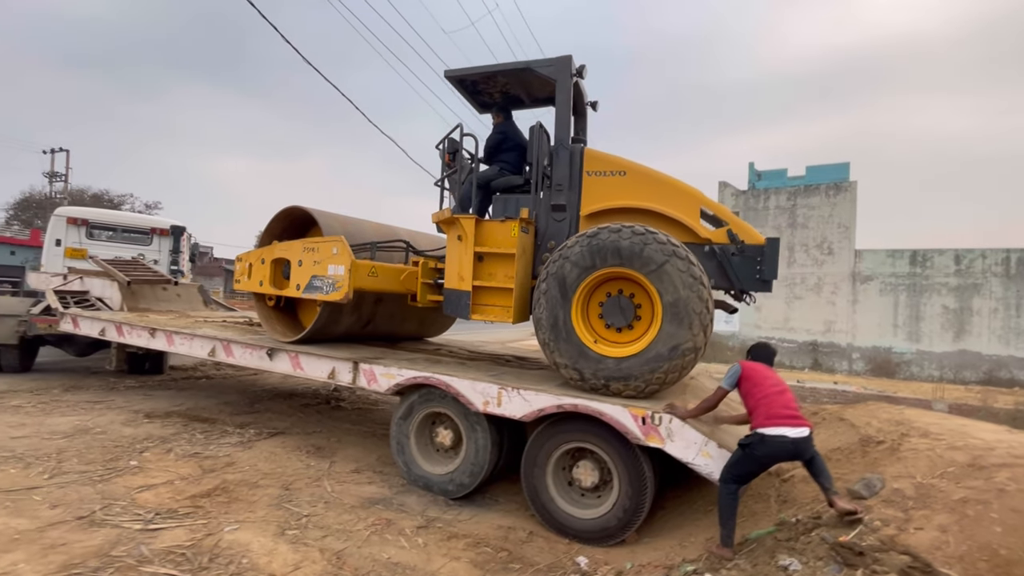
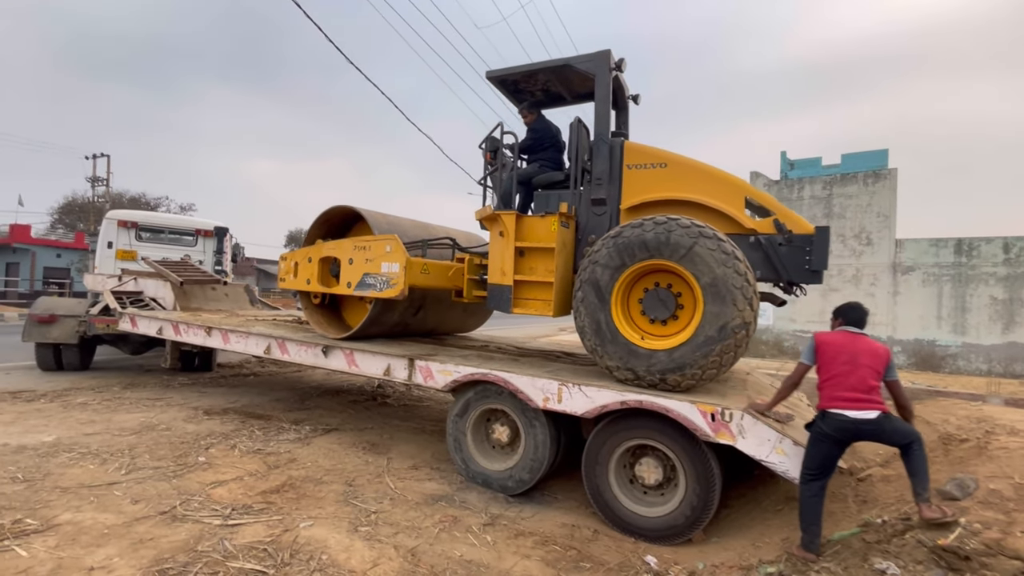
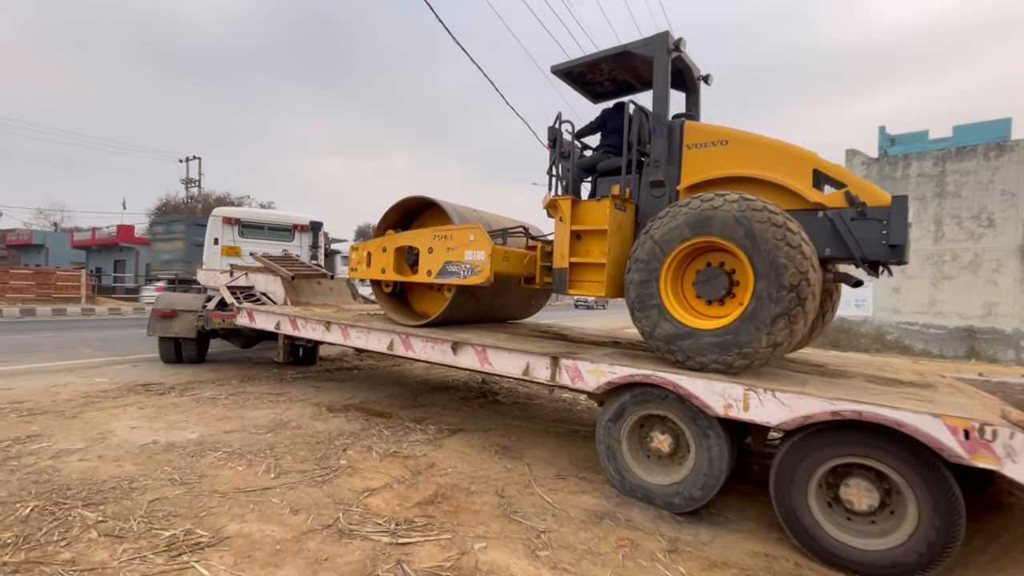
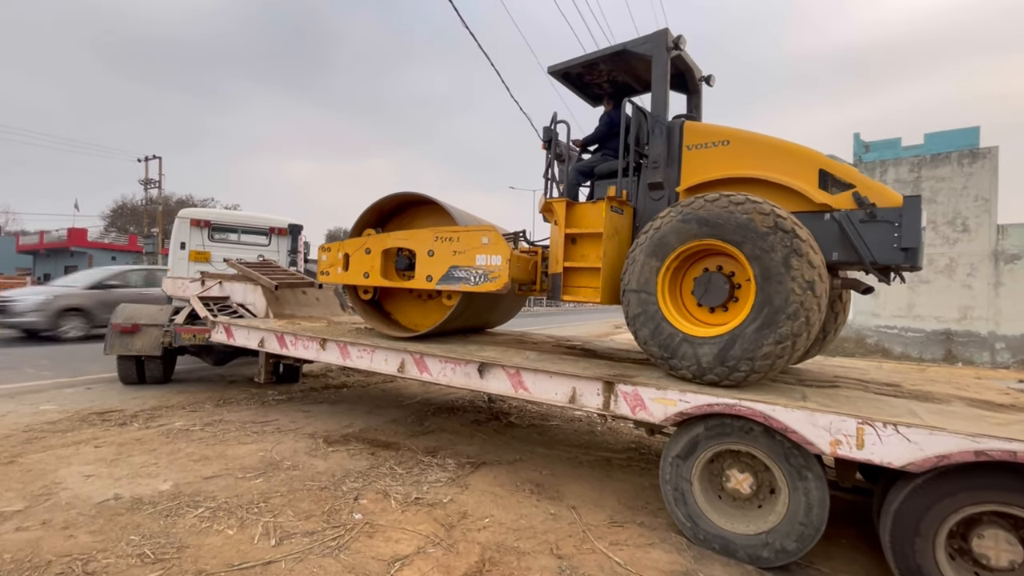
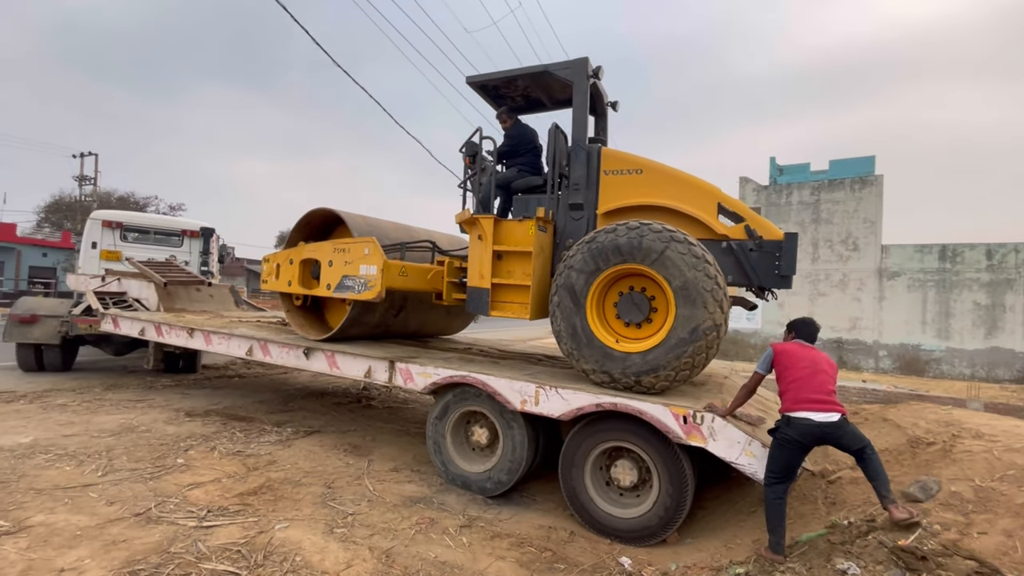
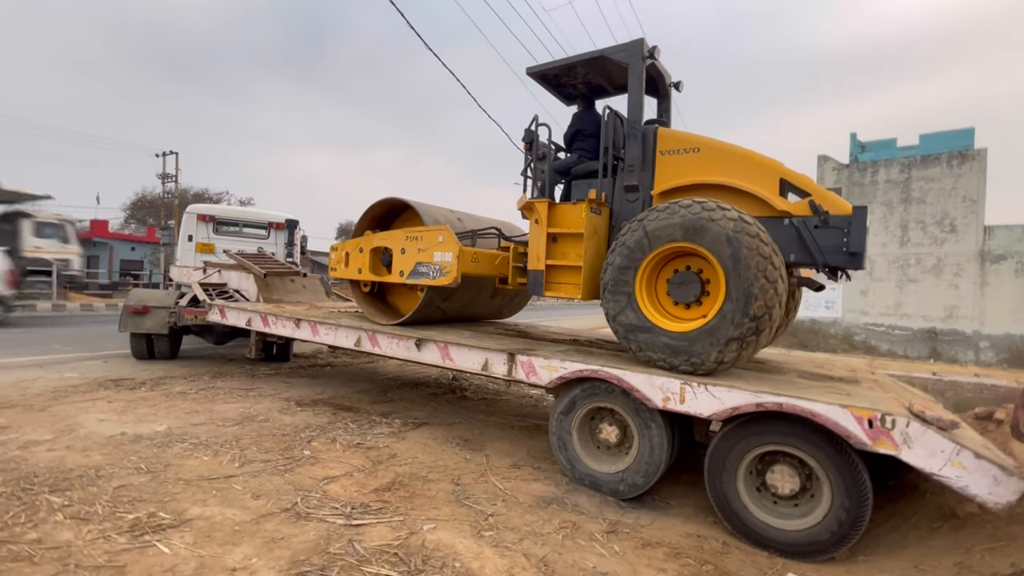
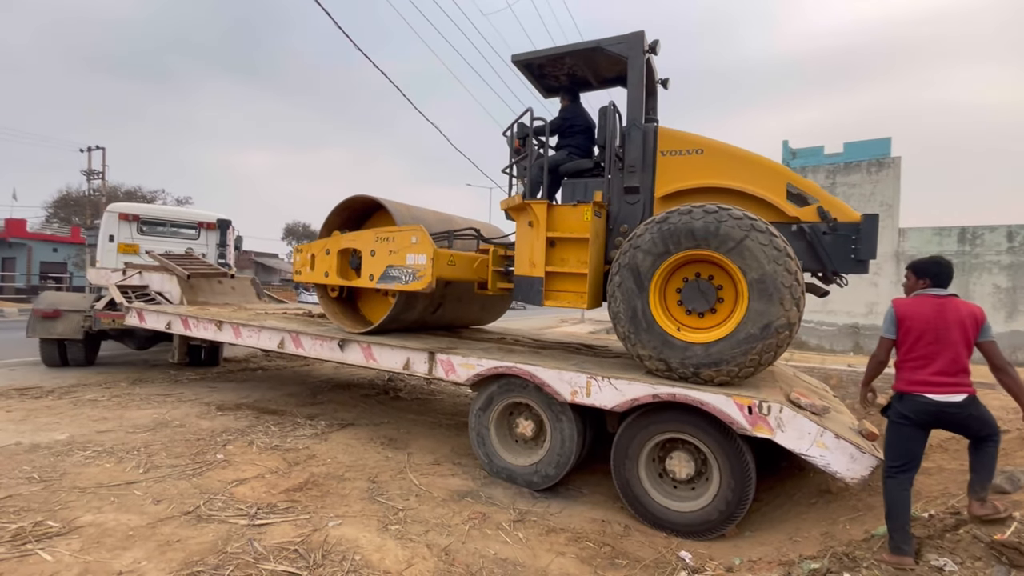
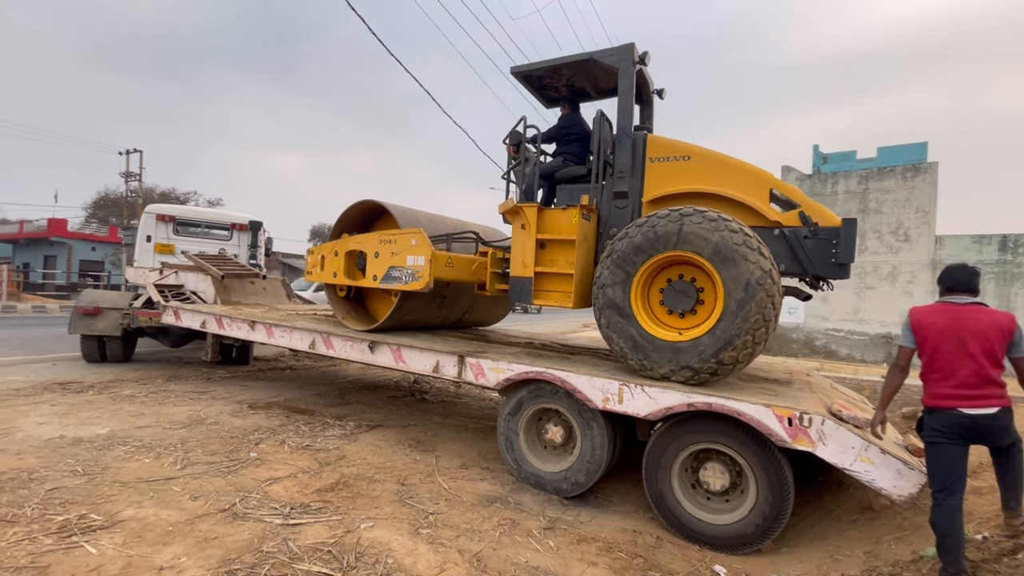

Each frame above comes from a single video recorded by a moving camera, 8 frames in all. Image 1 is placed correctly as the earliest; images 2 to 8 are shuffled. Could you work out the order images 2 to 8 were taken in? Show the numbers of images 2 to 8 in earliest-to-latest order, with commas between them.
5, 2, 7, 8, 6, 3, 4
